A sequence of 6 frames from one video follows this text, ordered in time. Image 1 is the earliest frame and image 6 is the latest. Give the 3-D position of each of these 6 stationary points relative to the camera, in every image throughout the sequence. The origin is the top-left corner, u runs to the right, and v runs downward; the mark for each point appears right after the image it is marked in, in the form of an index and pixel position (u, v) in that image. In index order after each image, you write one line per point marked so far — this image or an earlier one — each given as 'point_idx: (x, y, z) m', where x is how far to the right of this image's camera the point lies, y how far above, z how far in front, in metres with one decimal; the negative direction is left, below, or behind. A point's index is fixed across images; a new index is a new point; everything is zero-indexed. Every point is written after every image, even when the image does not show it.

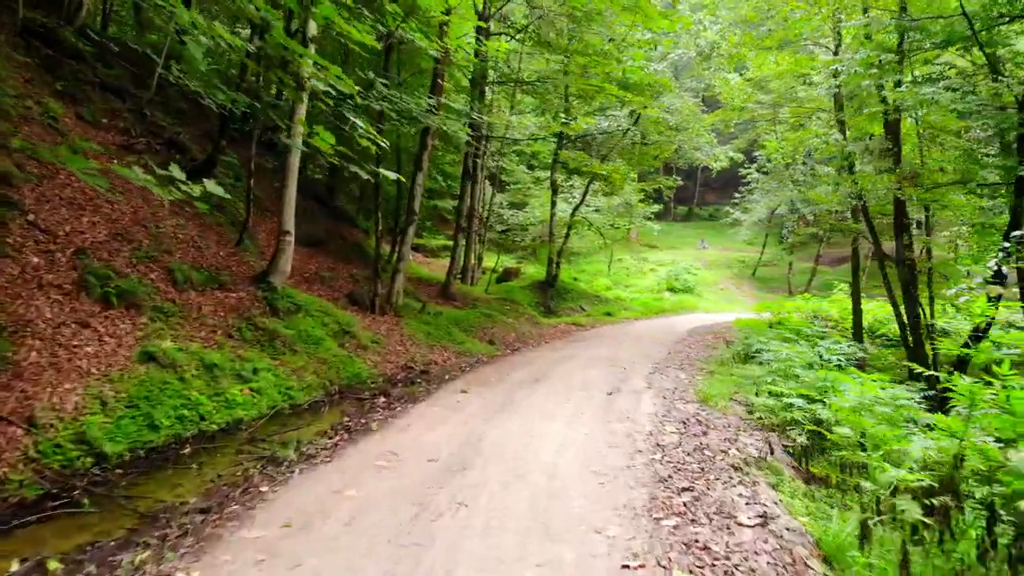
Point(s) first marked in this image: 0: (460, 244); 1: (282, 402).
0: (-1.1, +1.0, +17.3) m
1: (-2.3, -1.1, +7.9) m
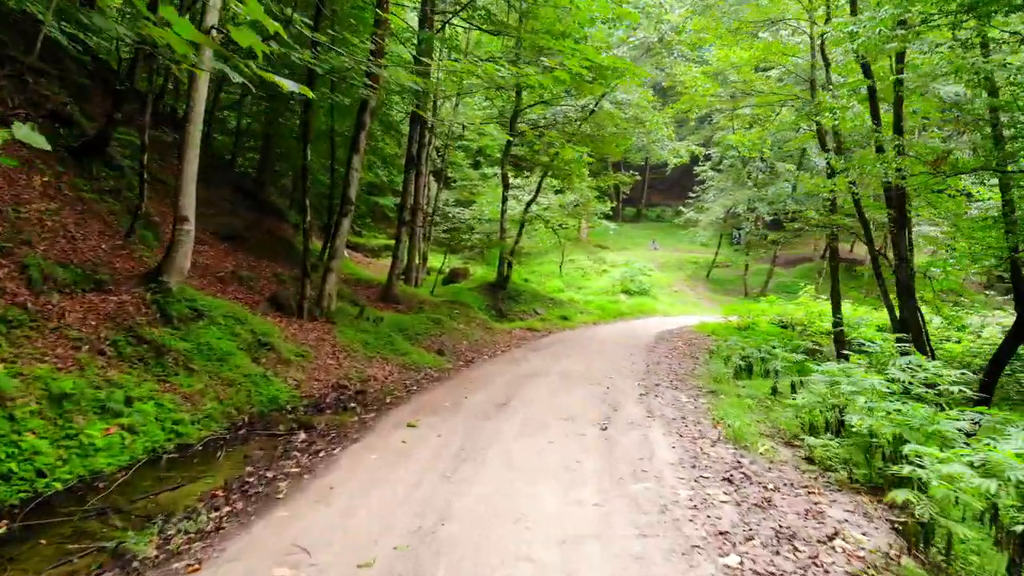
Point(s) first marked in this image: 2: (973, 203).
0: (-2.1, +0.9, +15.4) m
1: (-2.6, -1.1, +5.9) m
2: (+8.7, +1.6, +14.8) m
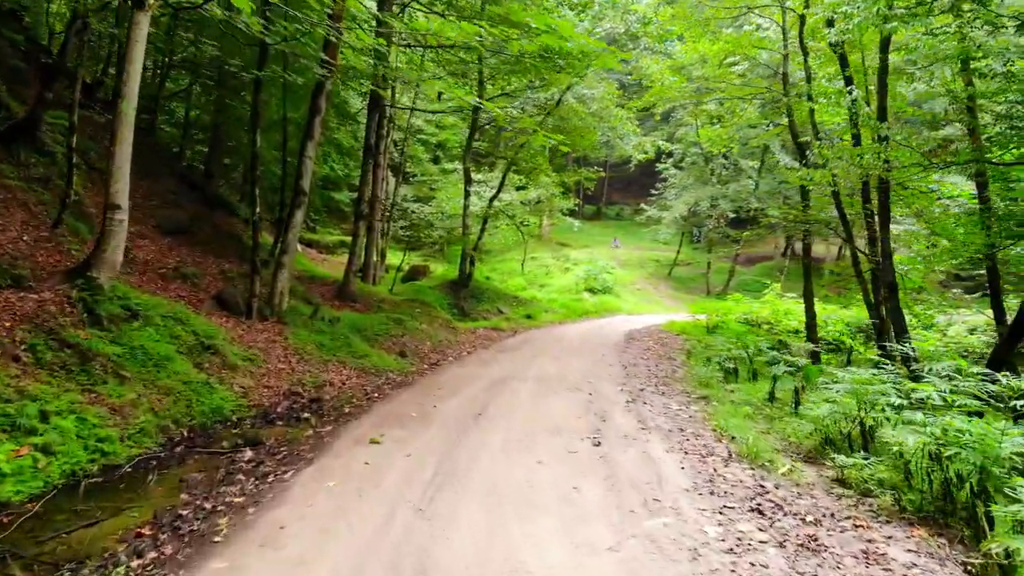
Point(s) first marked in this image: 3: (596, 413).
0: (-2.8, +1.0, +14.6) m
1: (-2.7, -1.1, +5.1) m
2: (+8.0, +1.6, +14.5) m
3: (+0.6, -0.9, +5.9) m
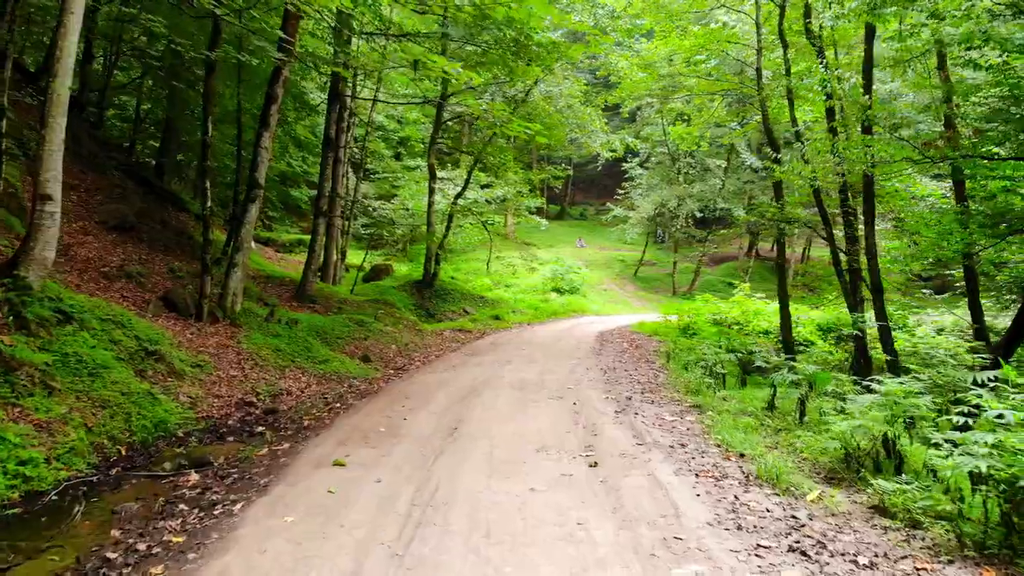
0: (-3.4, +1.0, +13.9) m
1: (-2.8, -1.1, +4.4) m
2: (+7.4, +1.6, +14.4) m
3: (+0.5, -0.9, +5.4) m
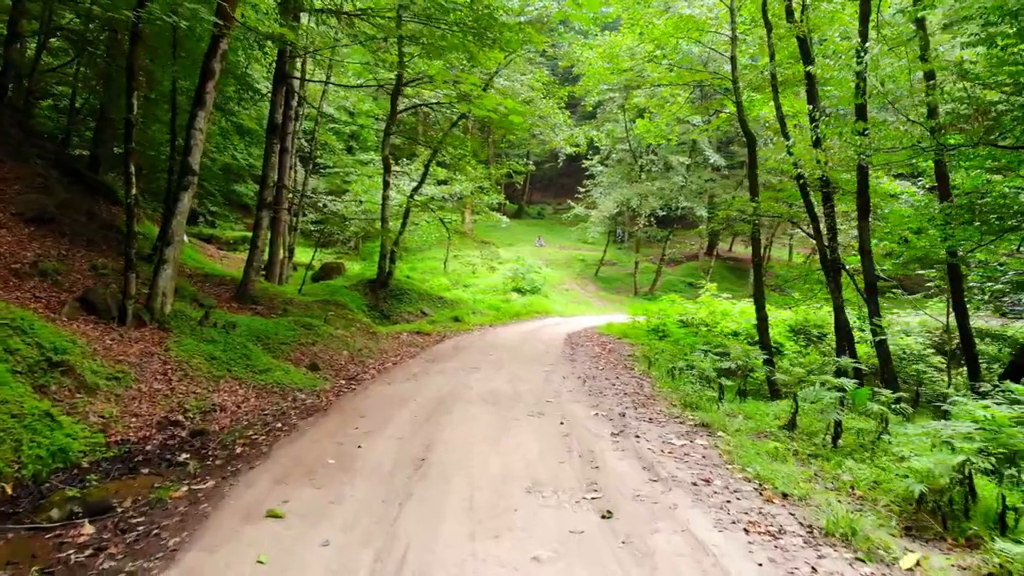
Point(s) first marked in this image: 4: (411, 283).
0: (-4.0, +1.0, +12.7) m
1: (-2.9, -1.1, +3.2) m
2: (+6.8, +1.6, +13.8) m
3: (+0.4, -0.9, +4.4) m
4: (-2.4, +0.1, +18.9) m
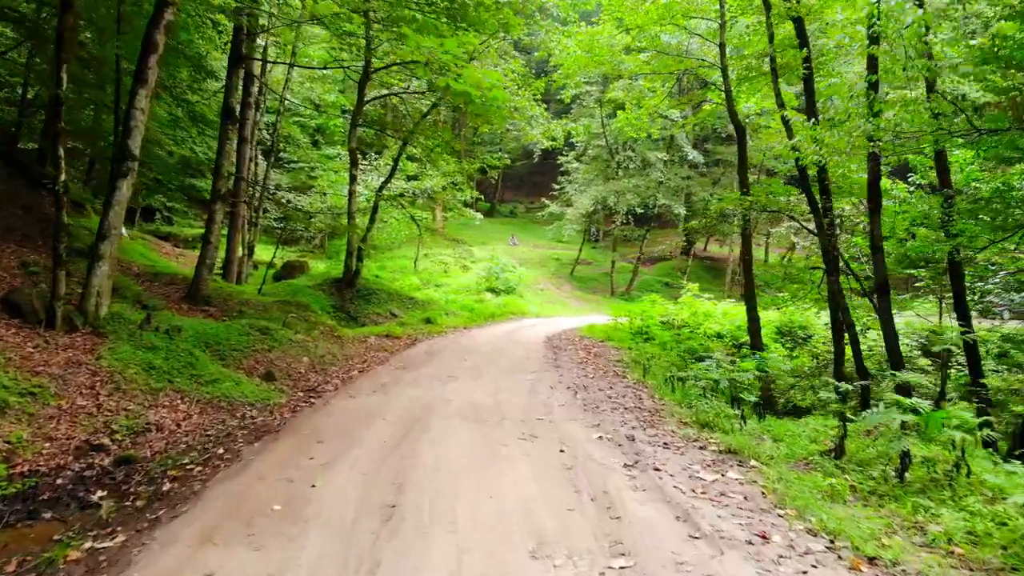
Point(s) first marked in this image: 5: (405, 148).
0: (-4.3, +1.0, +11.6) m
1: (-2.8, -1.1, +2.2) m
2: (+6.4, +1.6, +13.2) m
3: (+0.4, -0.9, +3.5) m
4: (-3.0, +0.1, +17.9) m
5: (-2.4, +3.2, +17.6) m
